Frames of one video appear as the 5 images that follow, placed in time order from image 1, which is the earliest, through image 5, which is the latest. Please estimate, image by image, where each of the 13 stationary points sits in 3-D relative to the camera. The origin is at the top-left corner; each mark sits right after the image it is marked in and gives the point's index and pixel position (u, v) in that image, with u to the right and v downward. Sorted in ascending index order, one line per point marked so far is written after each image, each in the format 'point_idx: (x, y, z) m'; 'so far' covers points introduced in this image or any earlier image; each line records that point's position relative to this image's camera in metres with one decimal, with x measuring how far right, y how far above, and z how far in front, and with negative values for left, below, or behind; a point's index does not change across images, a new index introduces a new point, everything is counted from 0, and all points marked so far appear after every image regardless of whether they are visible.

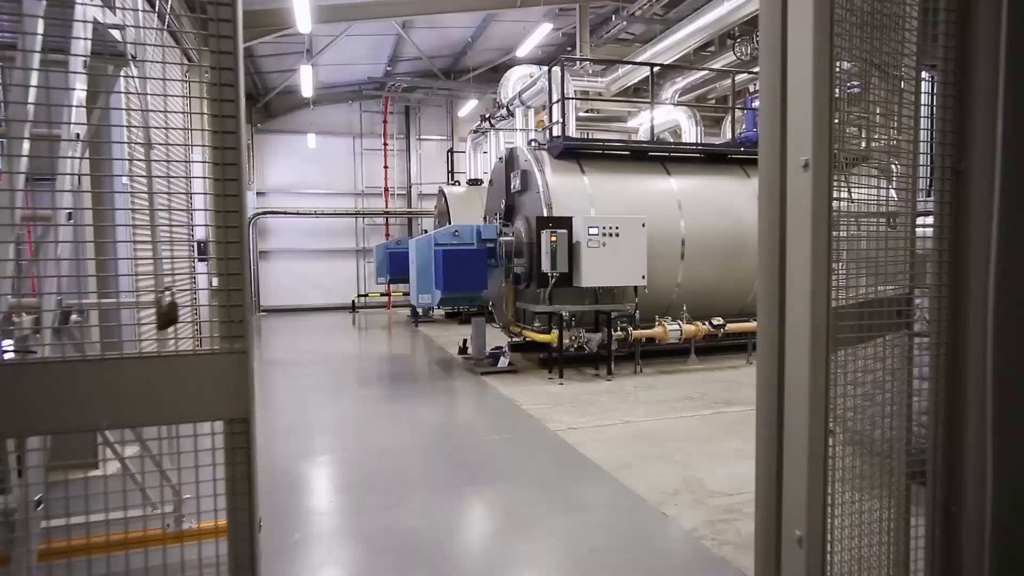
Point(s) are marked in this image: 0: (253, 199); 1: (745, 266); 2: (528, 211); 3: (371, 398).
0: (-5.0, +1.7, +12.1) m
1: (+2.4, +0.2, +6.4) m
2: (+0.1, +0.8, +6.2) m
3: (-1.2, -0.9, +5.6) m
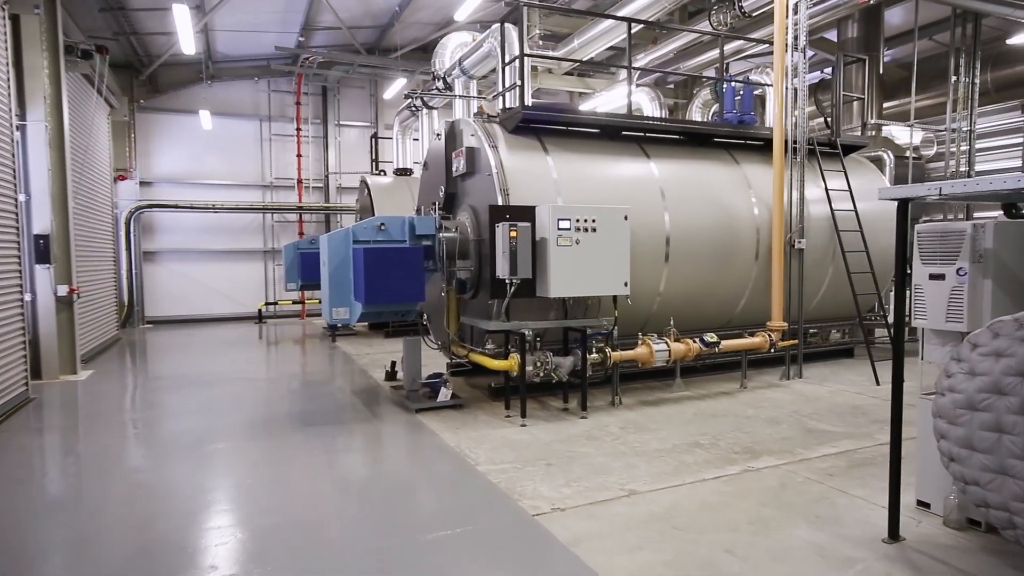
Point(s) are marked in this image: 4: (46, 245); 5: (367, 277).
0: (-6.1, +1.6, +10.1) m
1: (+1.9, +0.2, +5.3) m
2: (-0.3, +0.7, +4.9) m
3: (-1.5, -1.0, +4.1) m
4: (-4.2, +0.4, +5.6) m
5: (-1.0, +0.1, +4.2) m
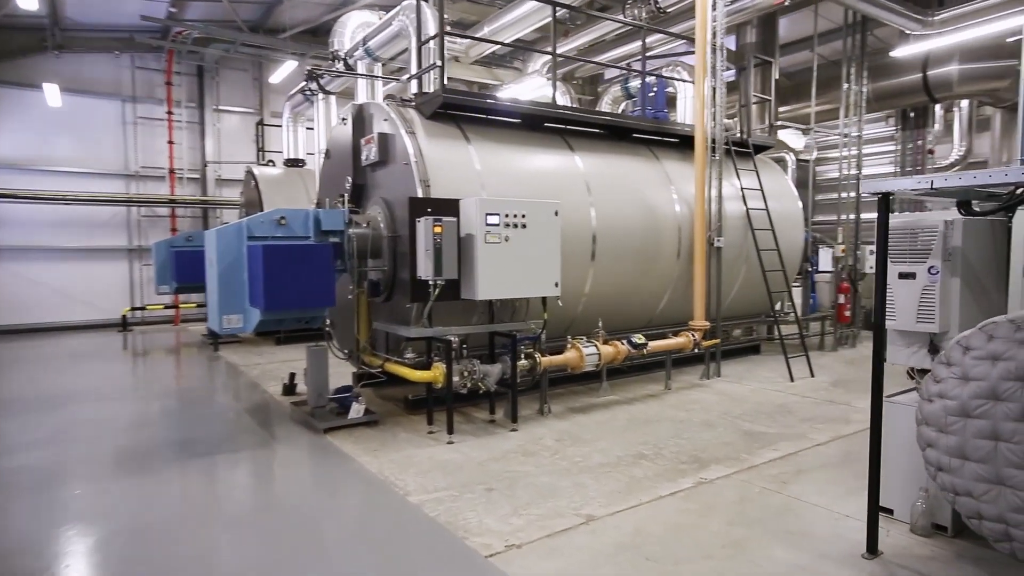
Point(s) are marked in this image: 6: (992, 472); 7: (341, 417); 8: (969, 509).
0: (-7.5, +1.5, +8.5) m
1: (+1.2, +0.2, +5.2) m
2: (-0.9, +0.7, +4.4) m
3: (-1.9, -1.0, +3.4) m
4: (-4.8, +0.3, +4.4) m
5: (-1.4, +0.1, +3.6) m
6: (+1.5, -0.6, +1.9) m
7: (-1.1, -0.9, +4.2) m
8: (+1.5, -0.7, +2.0) m
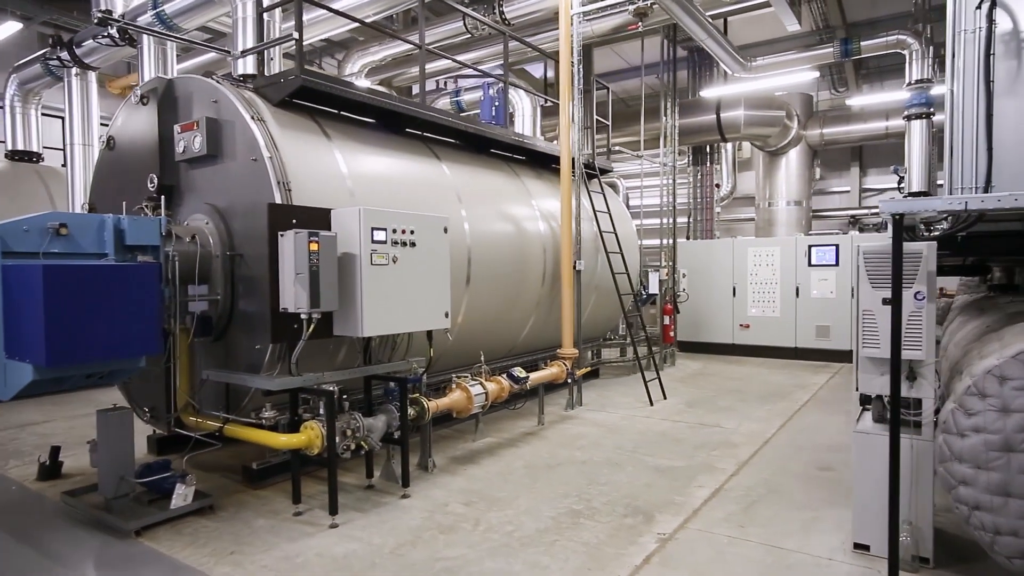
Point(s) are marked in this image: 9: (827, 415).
0: (-9.3, +1.1, +4.7) m
1: (+0.1, 0.0, +4.8) m
2: (-1.6, +0.5, +3.3) m
3: (-2.1, -1.2, +1.9) m
4: (-5.2, +0.1, +1.9) m
5: (-1.7, -0.1, +2.3) m
6: (+1.6, -0.6, +1.8) m
7: (-1.7, -1.0, +3.0) m
8: (+1.5, -0.8, +1.9) m
9: (+2.4, -1.0, +4.8) m
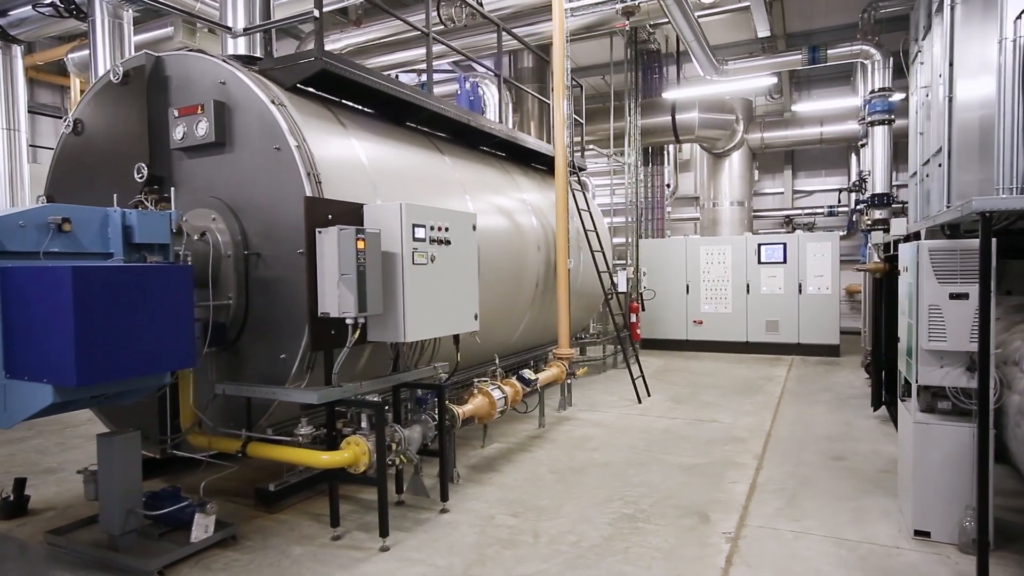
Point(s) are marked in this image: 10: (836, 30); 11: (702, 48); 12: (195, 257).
0: (-9.2, +1.0, +3.2) m
1: (+0.1, 0.0, +4.7) m
2: (-1.4, +0.5, +3.0) m
3: (-1.7, -1.2, +1.5) m
4: (-4.8, +0.1, +1.0) m
5: (-1.4, -0.1, +2.0) m
6: (+2.0, -0.6, +2.0) m
7: (-1.4, -1.1, +2.6) m
8: (+1.9, -0.8, +2.0) m
9: (+2.4, -1.0, +5.0) m
10: (+4.2, +3.4, +8.2) m
11: (+1.7, +2.2, +5.8) m
12: (-1.4, +0.1, +2.7) m
